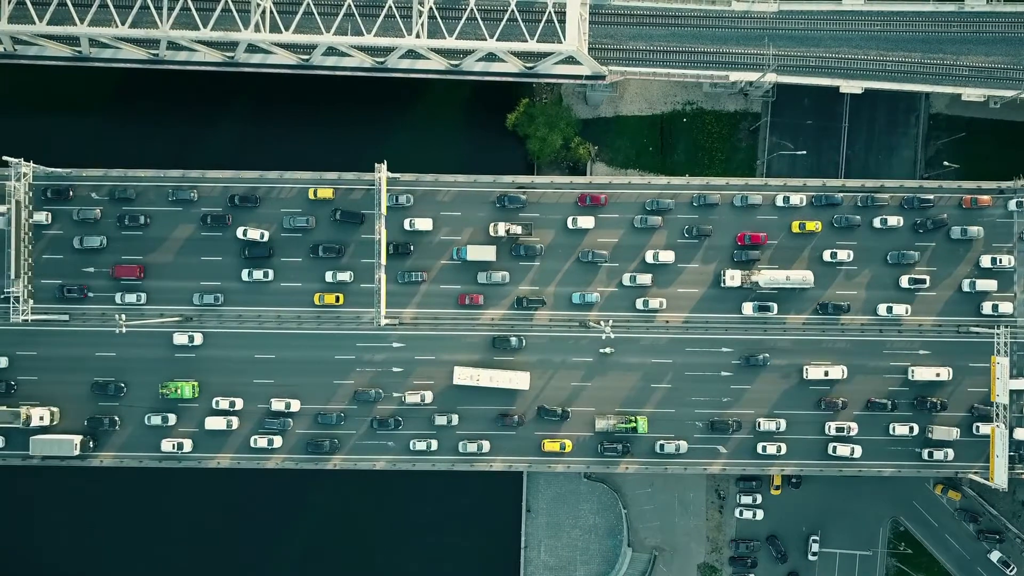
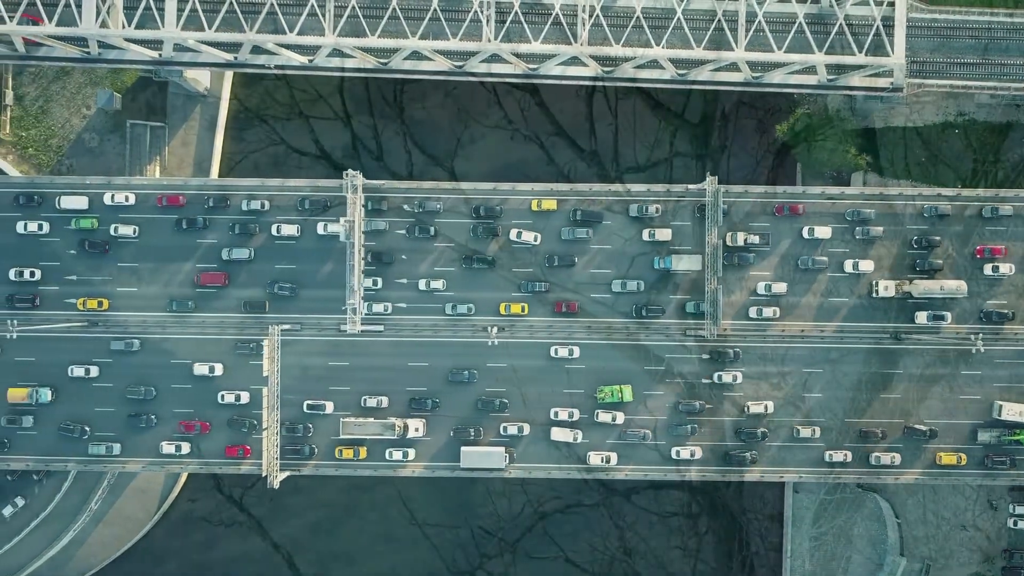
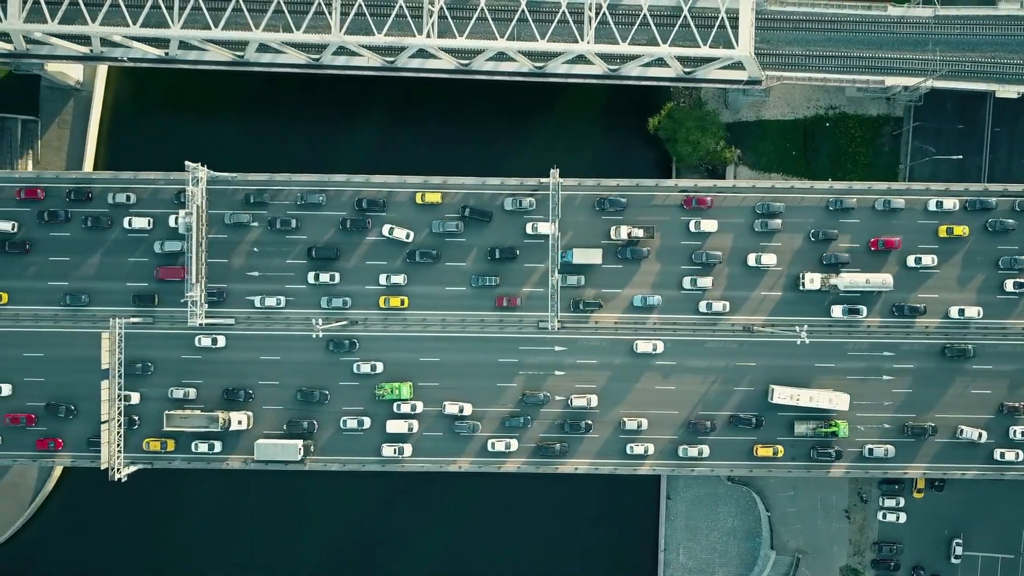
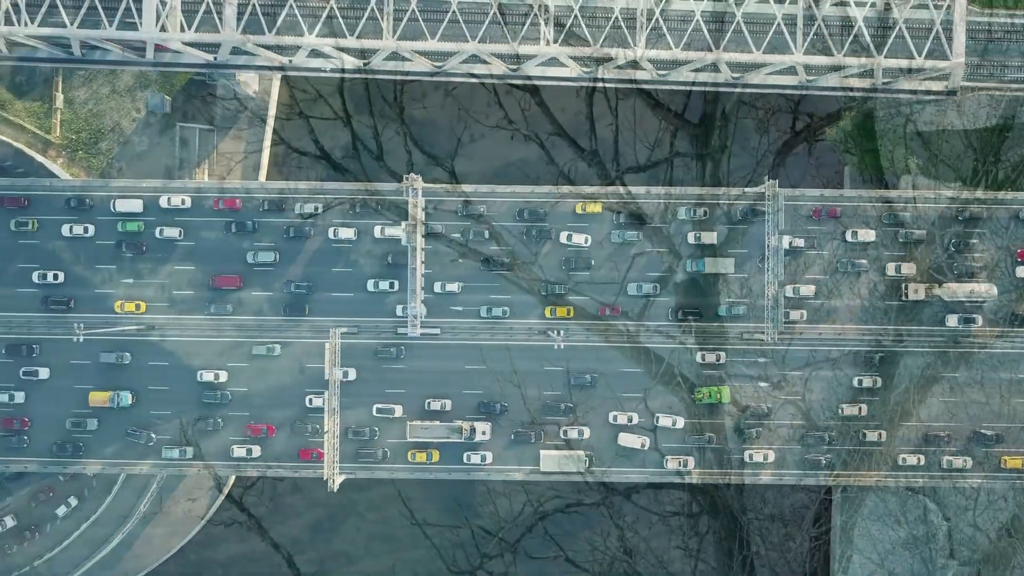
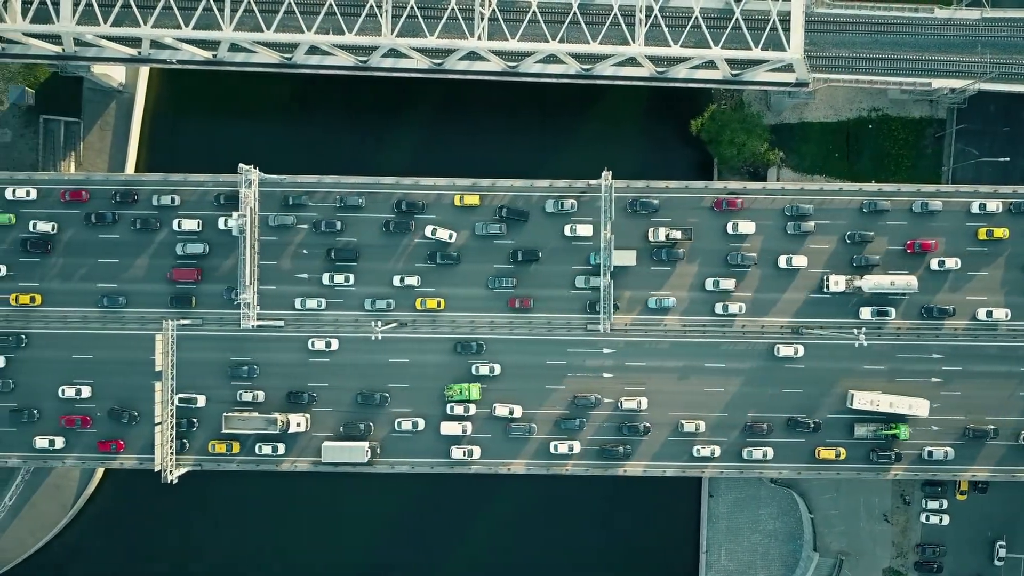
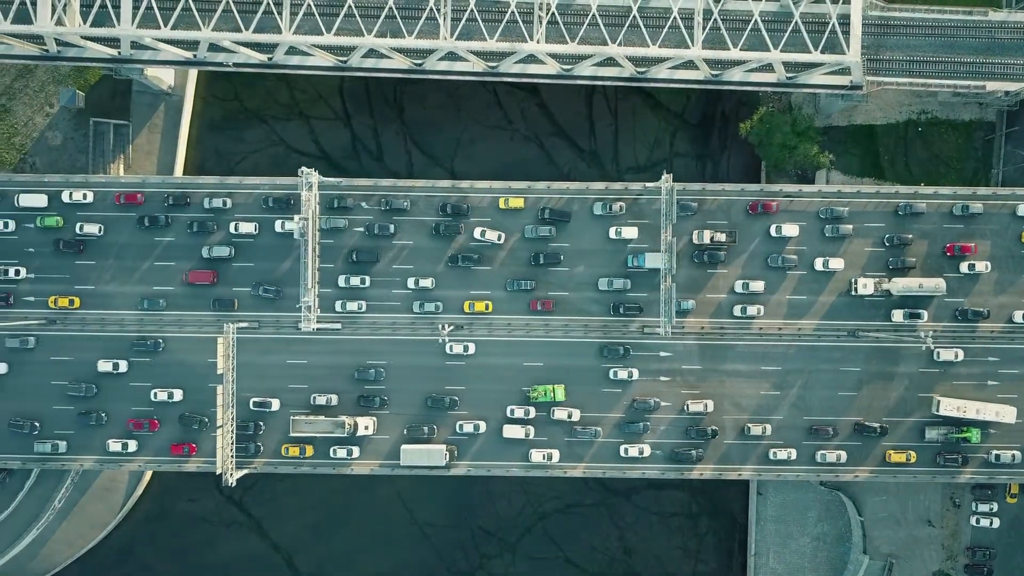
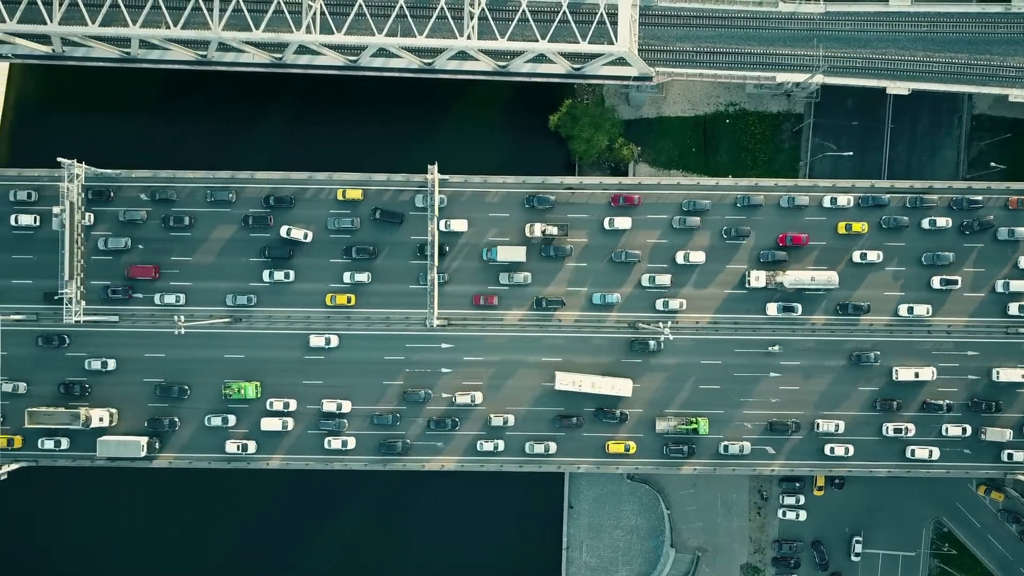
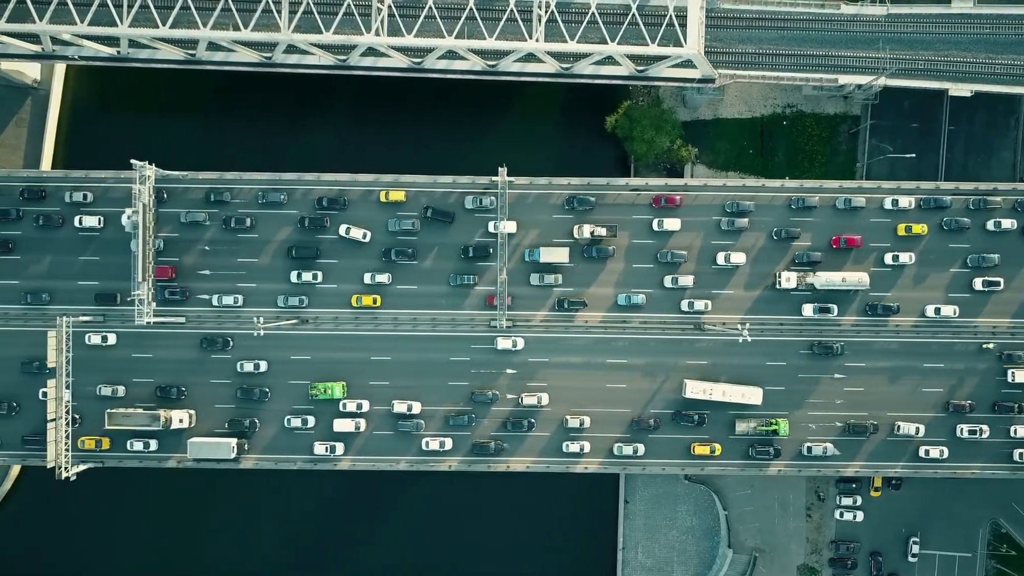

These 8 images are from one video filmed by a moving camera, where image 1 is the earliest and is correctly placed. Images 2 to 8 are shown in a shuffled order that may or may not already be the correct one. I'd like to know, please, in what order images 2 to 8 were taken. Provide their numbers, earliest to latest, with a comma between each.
7, 8, 3, 5, 6, 2, 4
